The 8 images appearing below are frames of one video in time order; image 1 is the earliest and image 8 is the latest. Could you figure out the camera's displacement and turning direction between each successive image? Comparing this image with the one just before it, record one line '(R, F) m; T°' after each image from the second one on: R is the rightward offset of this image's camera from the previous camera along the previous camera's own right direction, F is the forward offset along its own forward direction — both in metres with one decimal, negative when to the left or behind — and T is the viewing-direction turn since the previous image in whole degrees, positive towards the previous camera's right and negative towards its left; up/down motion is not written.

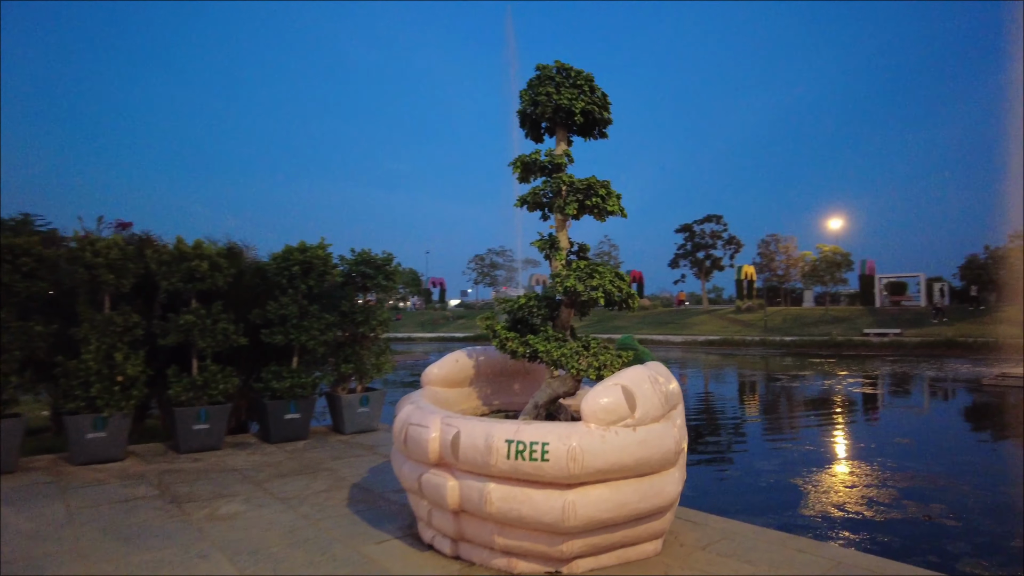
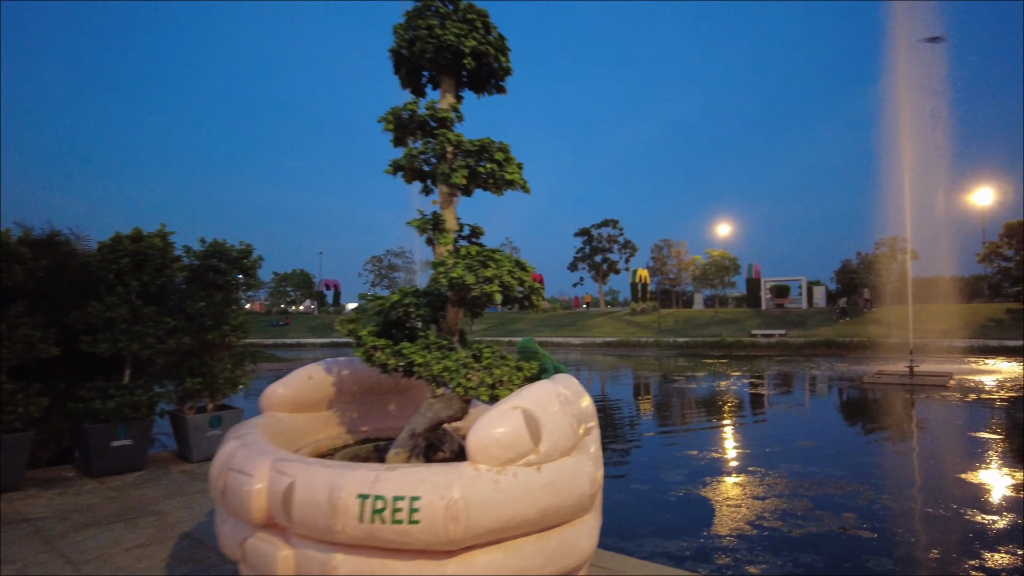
(+0.2, +1.1) m; +8°
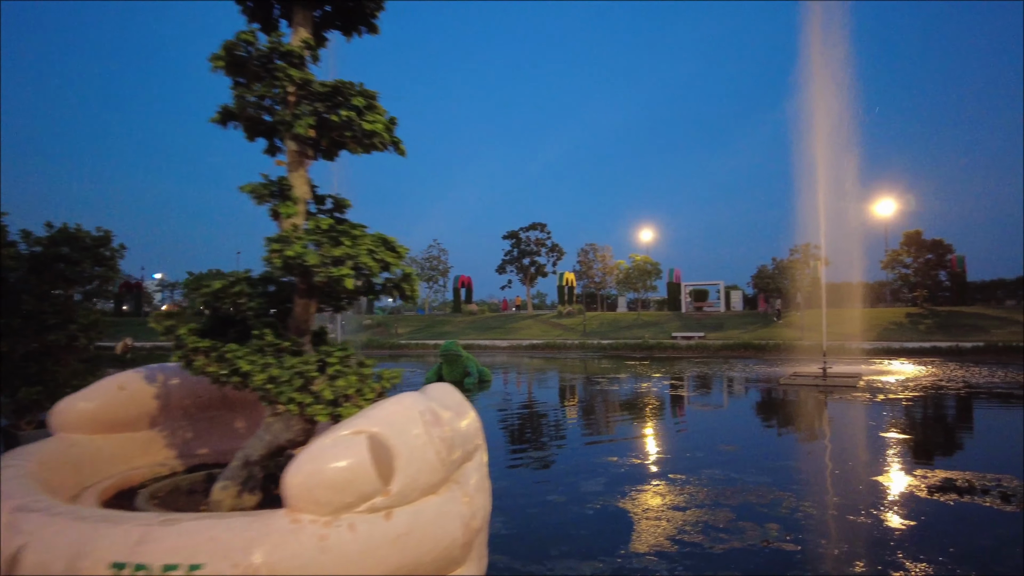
(+0.3, +0.8) m; +6°
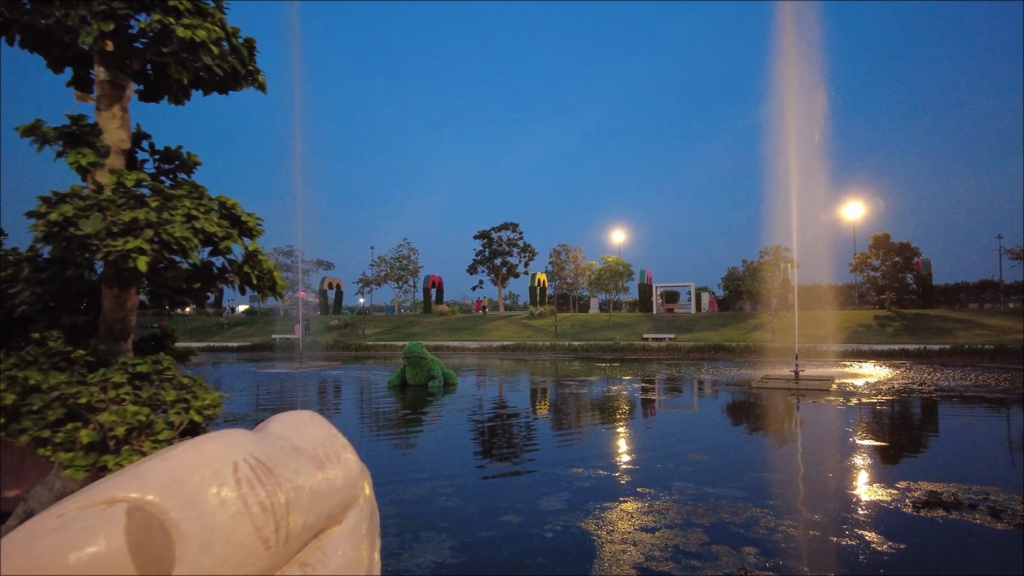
(+0.2, +0.8) m; +2°
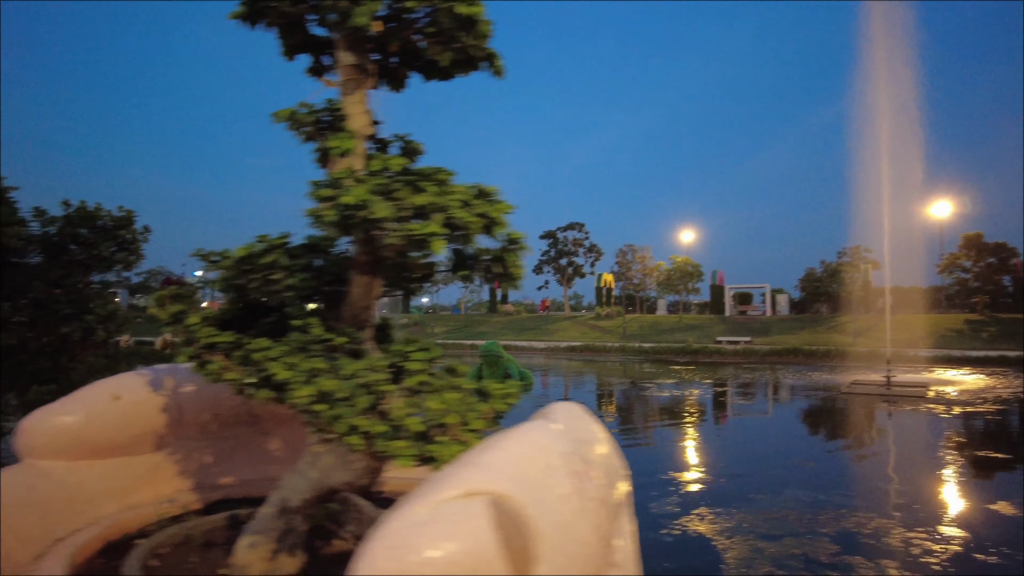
(-0.6, +0.1) m; -5°
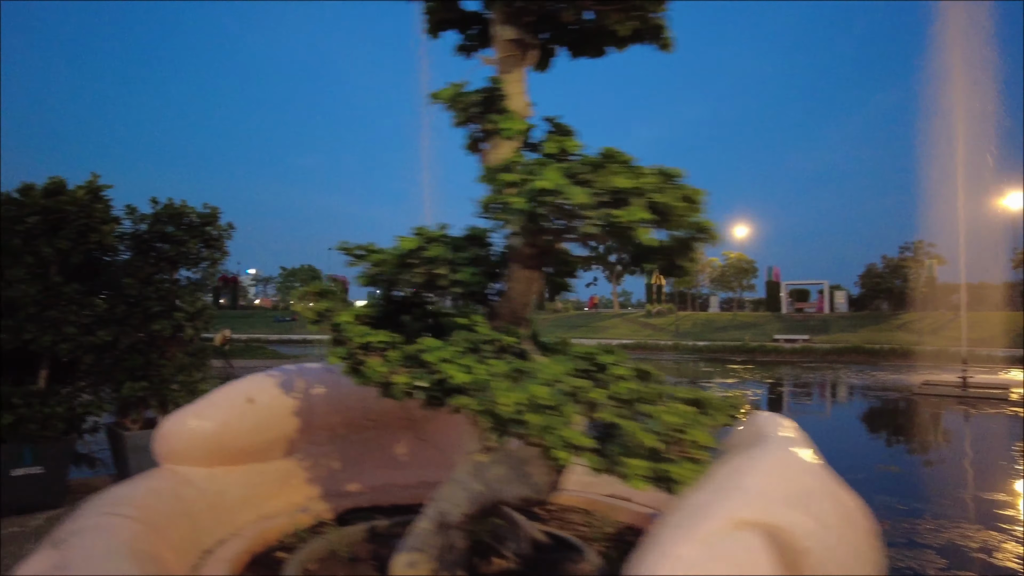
(-0.4, +0.2) m; -4°
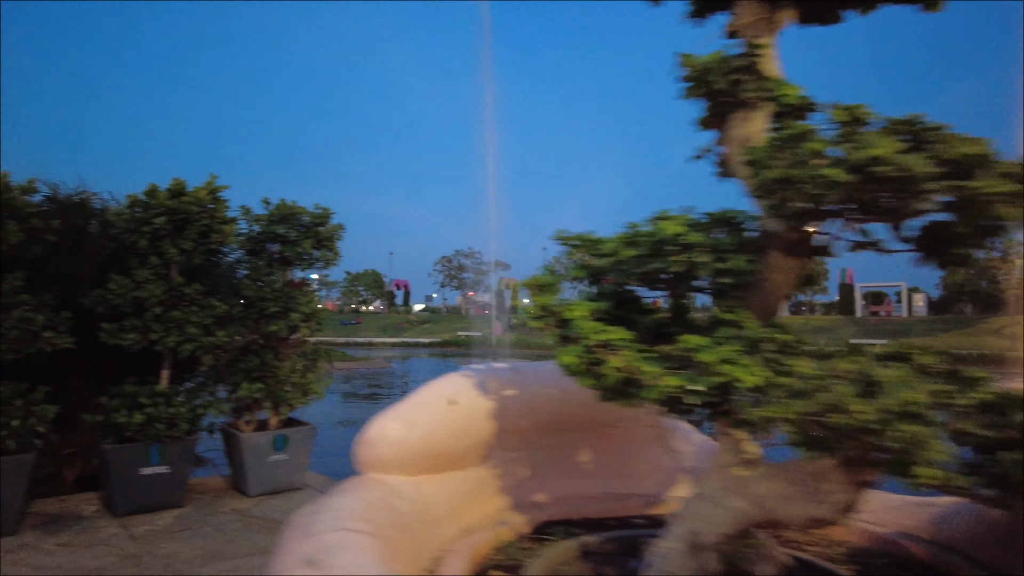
(-0.5, +0.2) m; -5°
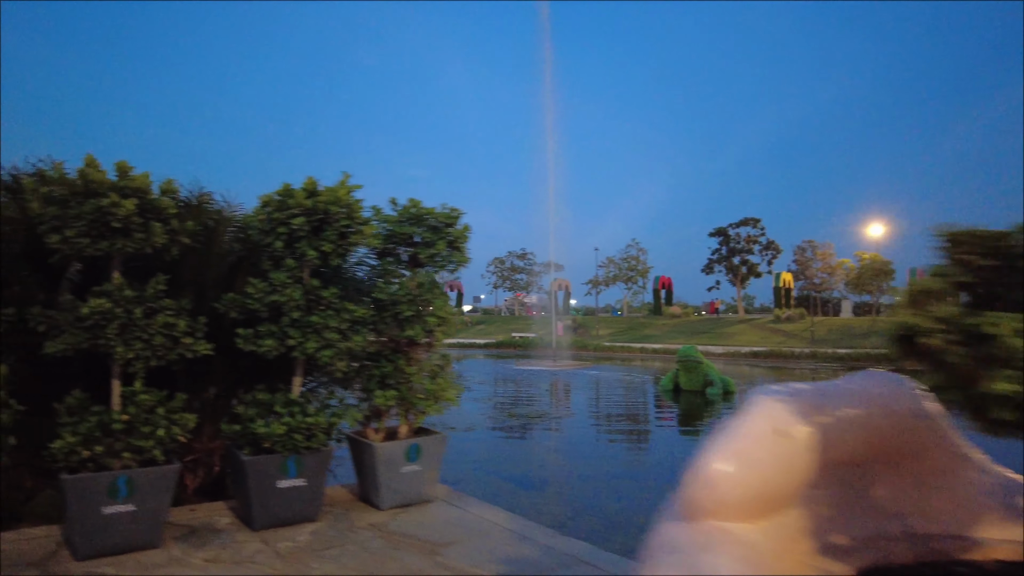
(-0.8, +0.3) m; -4°
